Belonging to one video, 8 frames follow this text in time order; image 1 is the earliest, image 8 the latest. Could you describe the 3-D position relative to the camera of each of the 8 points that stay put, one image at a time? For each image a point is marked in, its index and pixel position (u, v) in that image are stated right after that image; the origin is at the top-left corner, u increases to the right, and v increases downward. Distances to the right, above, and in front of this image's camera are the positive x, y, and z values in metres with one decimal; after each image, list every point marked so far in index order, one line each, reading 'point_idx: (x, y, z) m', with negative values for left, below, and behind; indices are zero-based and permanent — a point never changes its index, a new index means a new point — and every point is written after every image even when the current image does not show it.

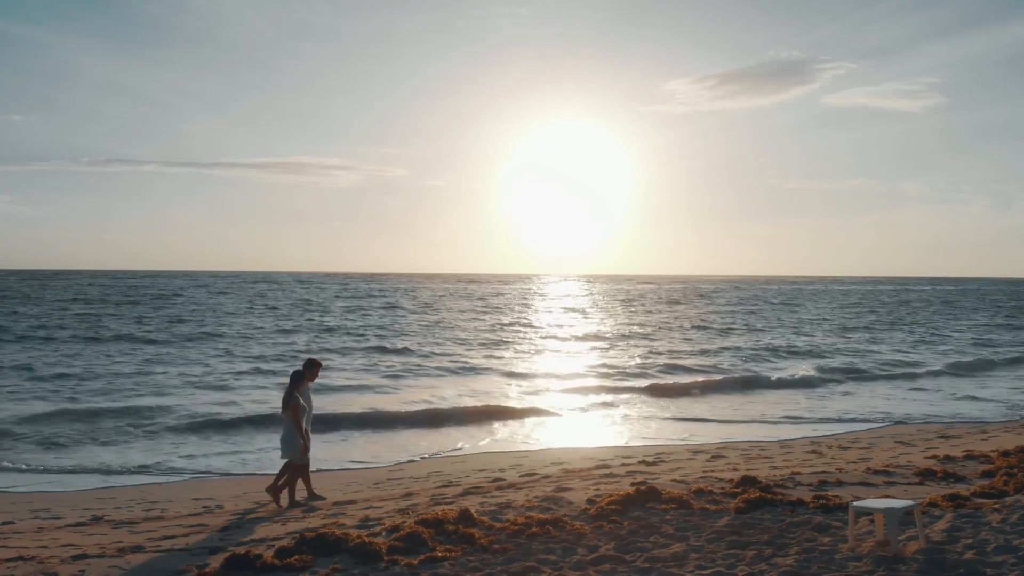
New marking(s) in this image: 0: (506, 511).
0: (-0.1, -2.0, +7.5) m
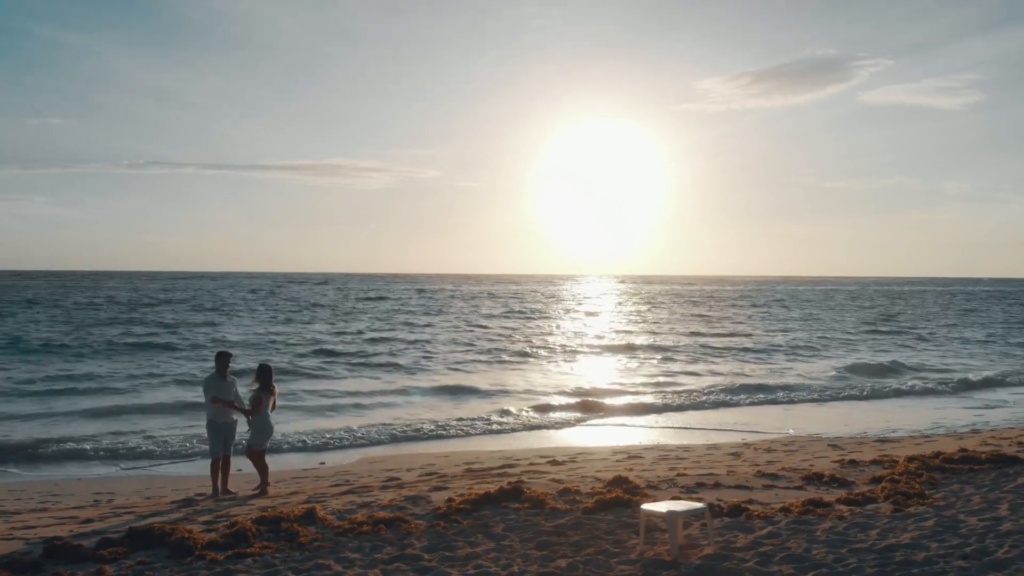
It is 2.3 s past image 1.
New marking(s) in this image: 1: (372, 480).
0: (-1.4, -2.0, +7.5) m
1: (-1.6, -2.2, +9.7) m
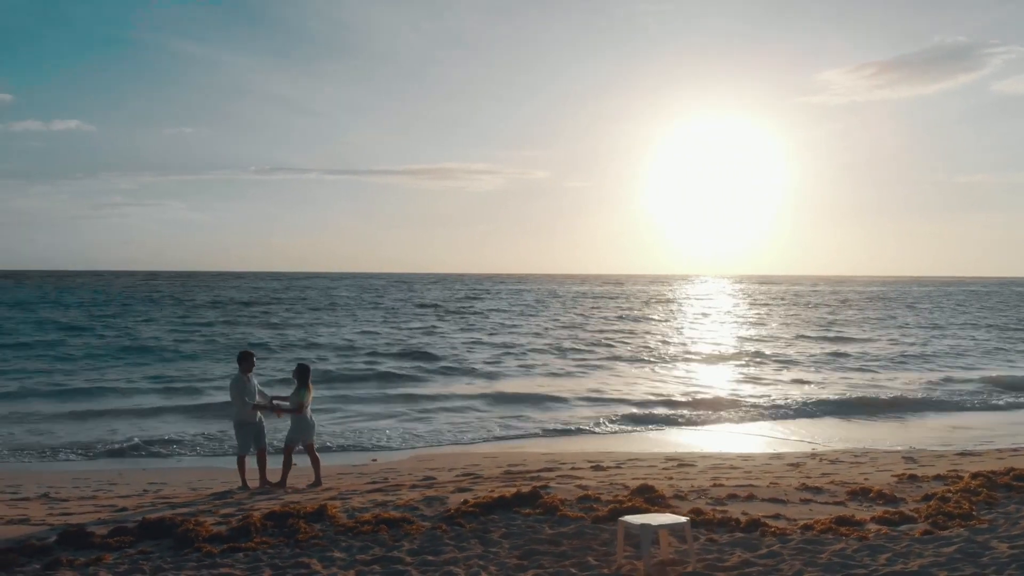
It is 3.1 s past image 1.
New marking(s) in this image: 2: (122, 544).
0: (-1.3, -2.0, +7.5) m
1: (-1.2, -2.2, +9.8) m
2: (-2.9, -1.9, +6.4) m
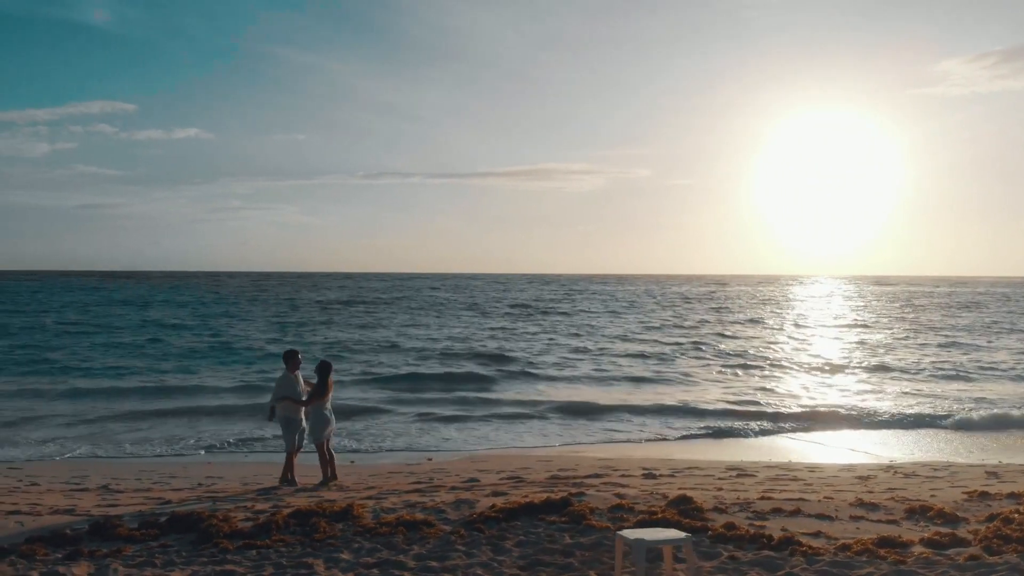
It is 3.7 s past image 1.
0: (-1.0, -2.0, +7.5) m
1: (-0.7, -2.2, +9.7) m
2: (-2.8, -1.9, +6.5) m
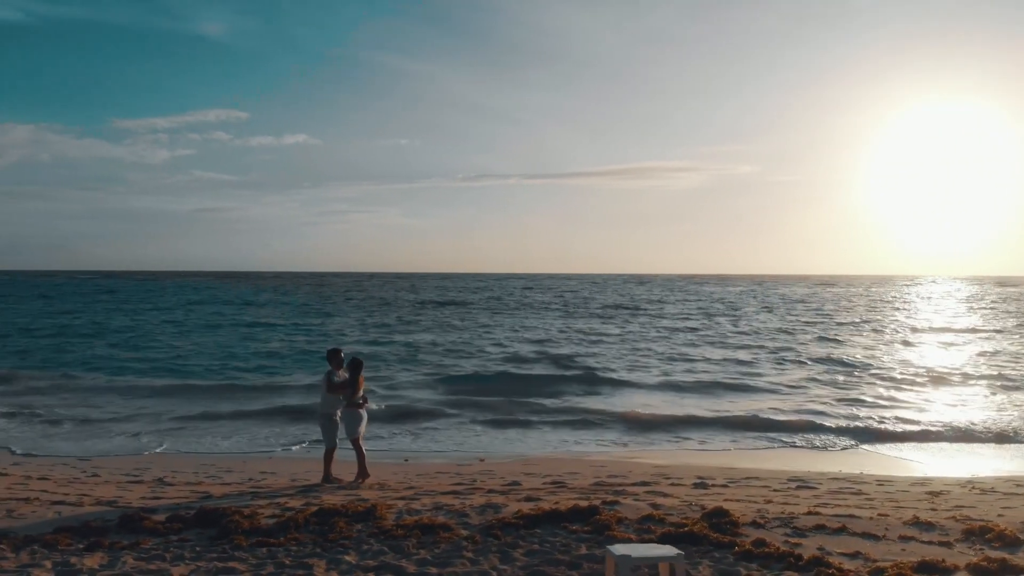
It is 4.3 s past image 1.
0: (-0.8, -2.0, +7.4) m
1: (-0.2, -2.2, +9.5) m
2: (-2.7, -1.9, +6.6) m
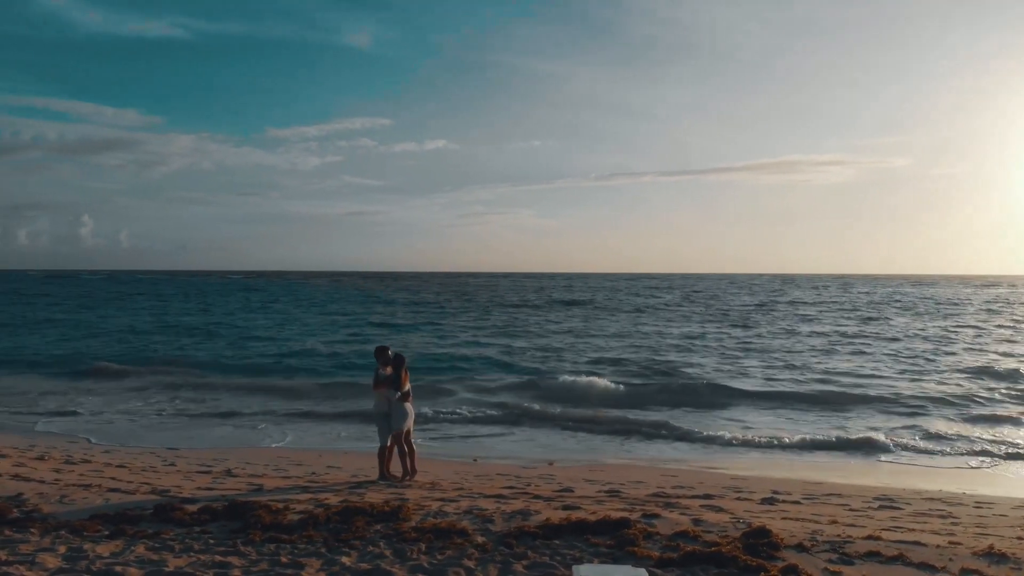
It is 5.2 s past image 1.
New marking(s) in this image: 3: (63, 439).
0: (-0.6, -2.0, +7.2) m
1: (+0.4, -2.2, +9.2) m
2: (-2.5, -1.9, +6.8) m
3: (-6.3, -2.2, +11.8) m
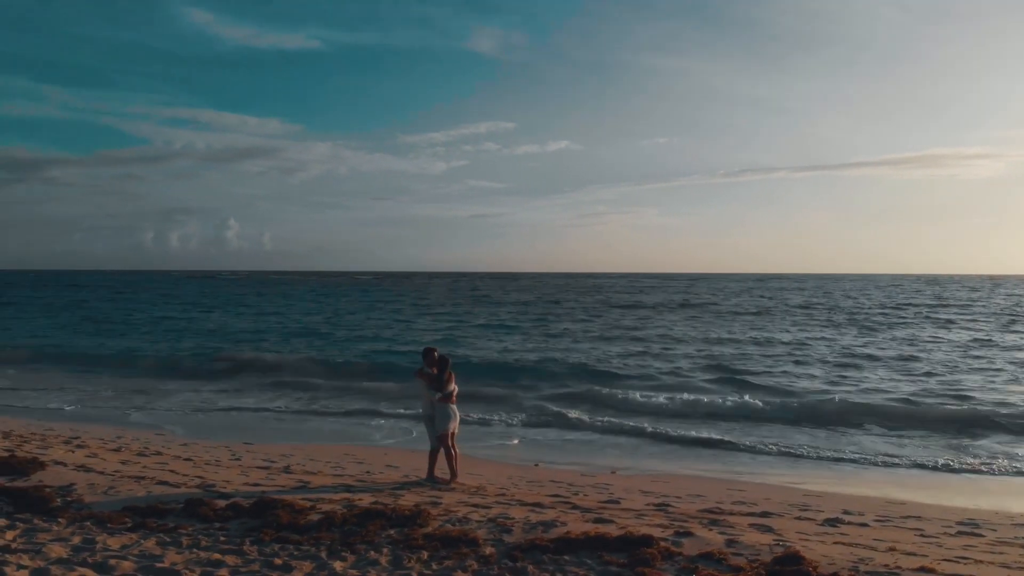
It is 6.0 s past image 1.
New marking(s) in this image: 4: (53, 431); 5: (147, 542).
0: (-0.4, -2.0, +7.0) m
1: (+0.9, -2.2, +8.8) m
2: (-2.4, -1.9, +6.9) m
3: (-5.3, -2.2, +12.4) m
4: (-6.4, -2.0, +11.8) m
5: (-2.6, -1.8, +6.1) m
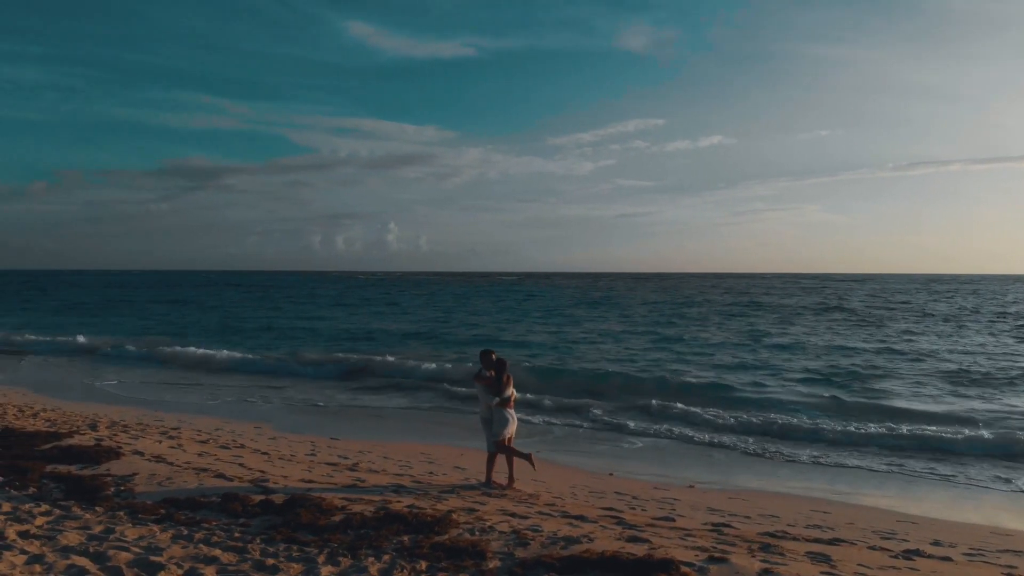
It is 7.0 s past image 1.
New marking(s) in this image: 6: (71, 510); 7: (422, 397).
0: (-0.2, -2.0, +6.7) m
1: (+1.4, -2.2, +8.3) m
2: (-2.2, -1.9, +7.0) m
3: (-4.0, -2.1, +12.9) m
4: (-5.2, -2.0, +12.5) m
5: (-2.6, -1.8, +6.2) m
6: (-3.5, -1.7, +6.6) m
7: (-1.9, -2.2, +18.2) m
